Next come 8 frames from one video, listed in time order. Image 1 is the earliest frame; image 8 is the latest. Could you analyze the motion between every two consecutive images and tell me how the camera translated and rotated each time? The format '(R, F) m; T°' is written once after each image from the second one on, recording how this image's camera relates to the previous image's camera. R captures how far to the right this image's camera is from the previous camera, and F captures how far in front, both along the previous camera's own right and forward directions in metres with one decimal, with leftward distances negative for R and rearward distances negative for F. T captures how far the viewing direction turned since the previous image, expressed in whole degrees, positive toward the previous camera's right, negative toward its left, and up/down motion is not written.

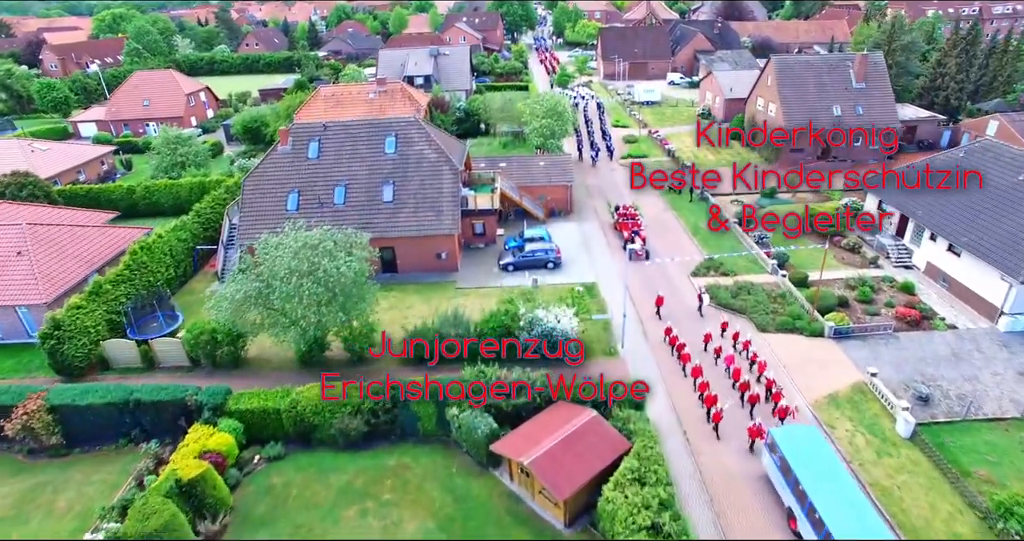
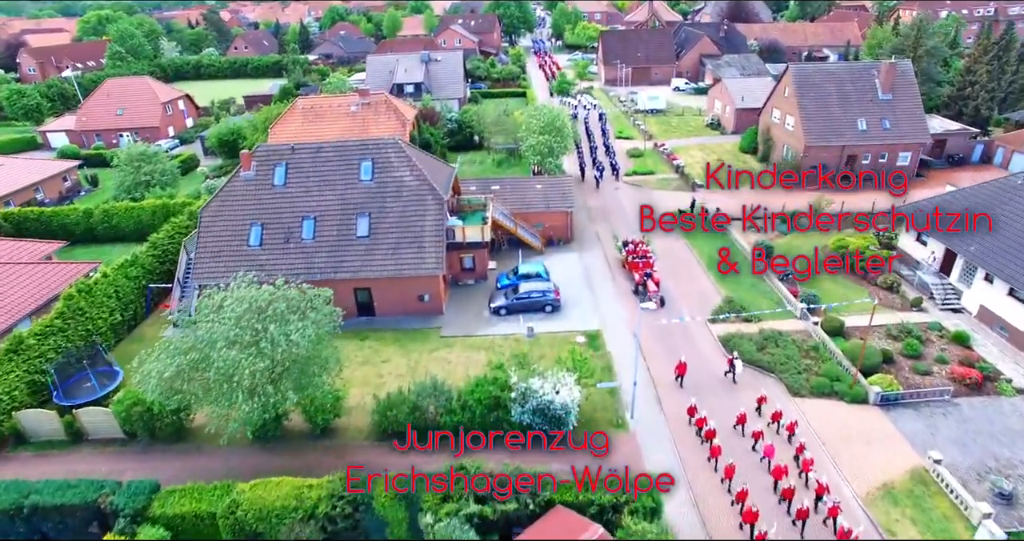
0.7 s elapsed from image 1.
(+0.4, +4.2) m; 0°
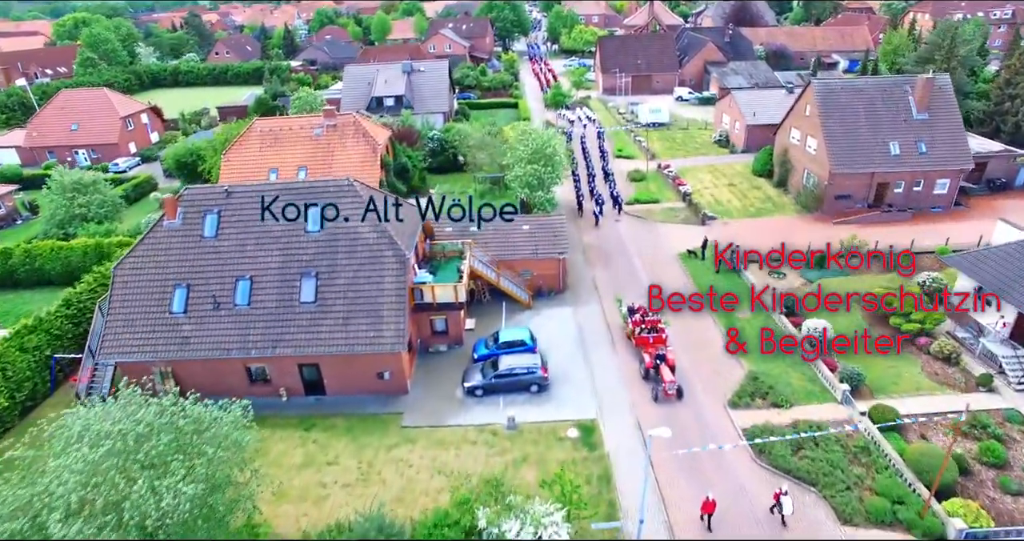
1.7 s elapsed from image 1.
(+0.9, +5.5) m; 0°
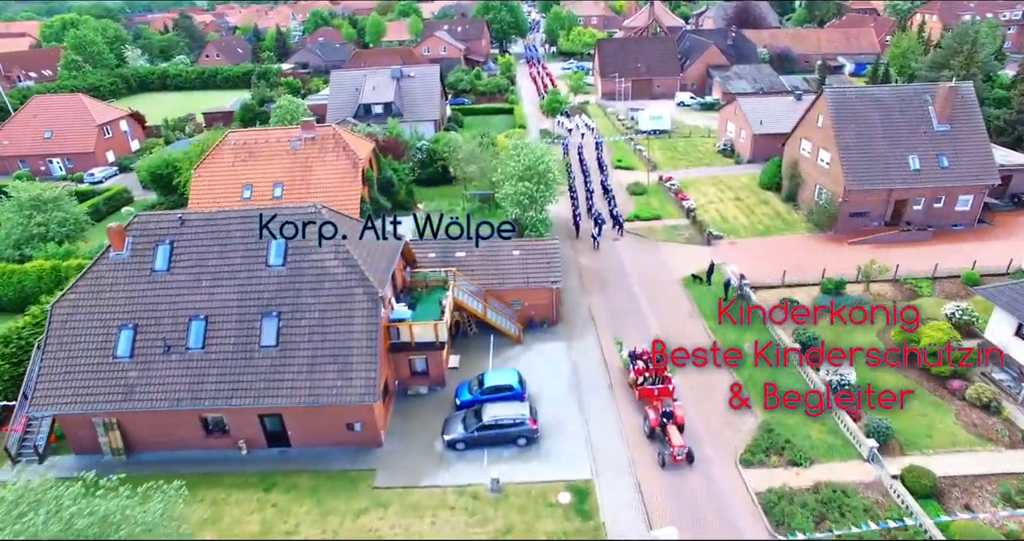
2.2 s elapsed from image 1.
(+0.6, +2.7) m; 0°
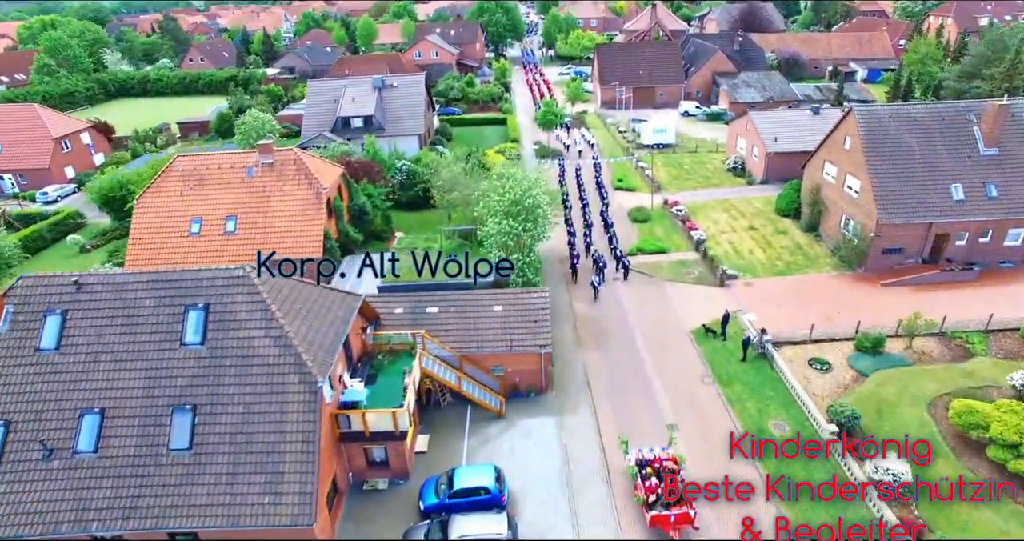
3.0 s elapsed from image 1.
(+0.8, +4.6) m; 0°
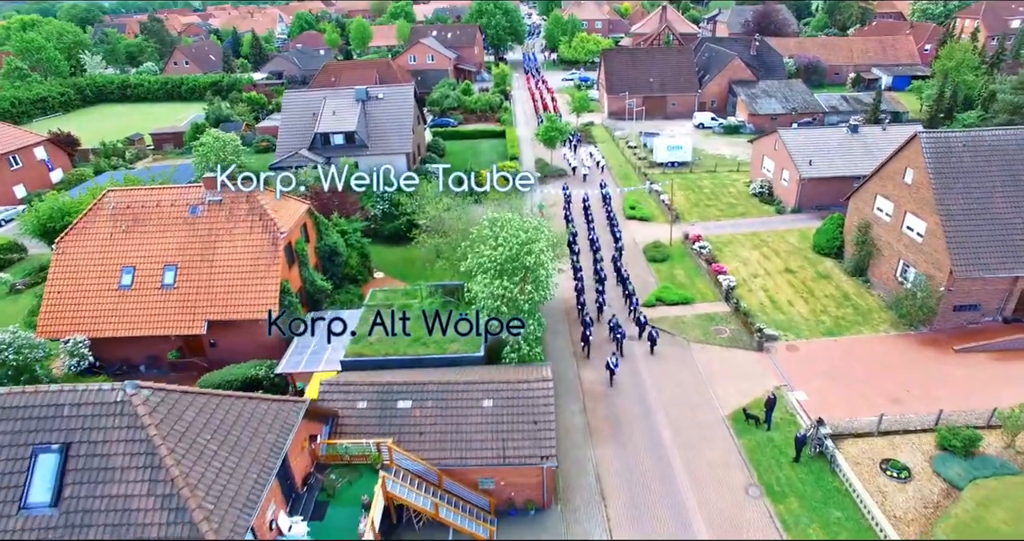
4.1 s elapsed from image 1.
(+0.2, +5.5) m; 0°
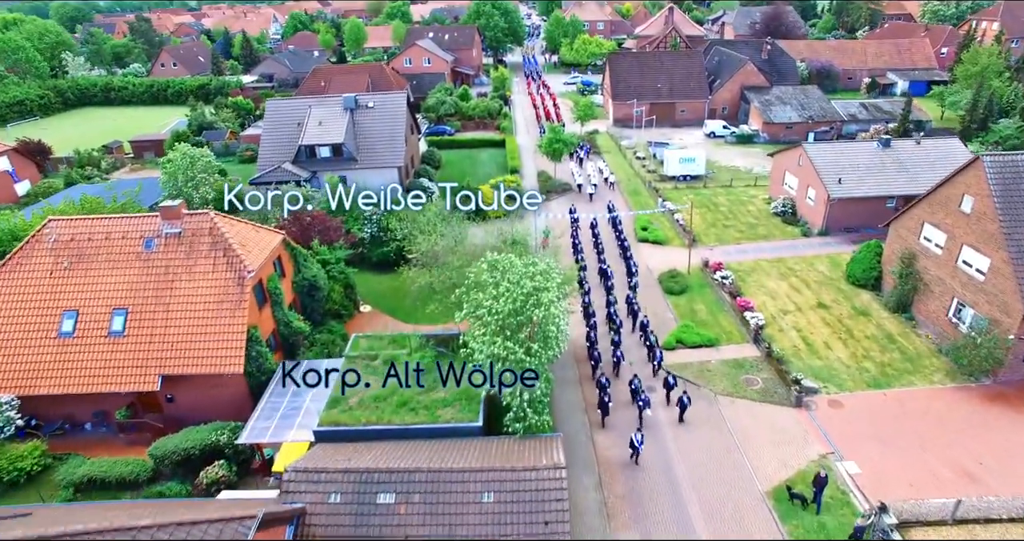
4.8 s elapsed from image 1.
(-0.2, +3.6) m; 0°
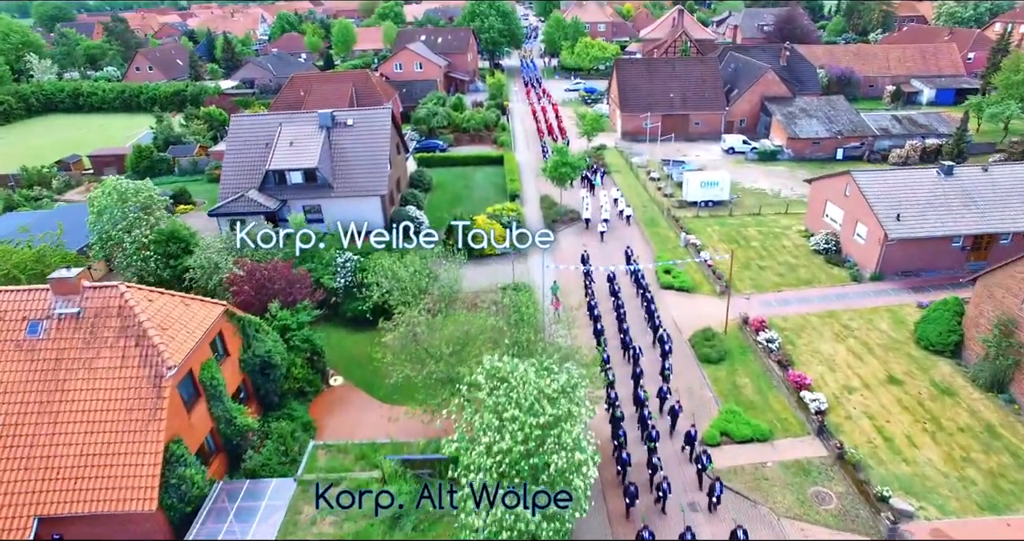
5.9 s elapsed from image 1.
(-0.3, +5.7) m; 0°
